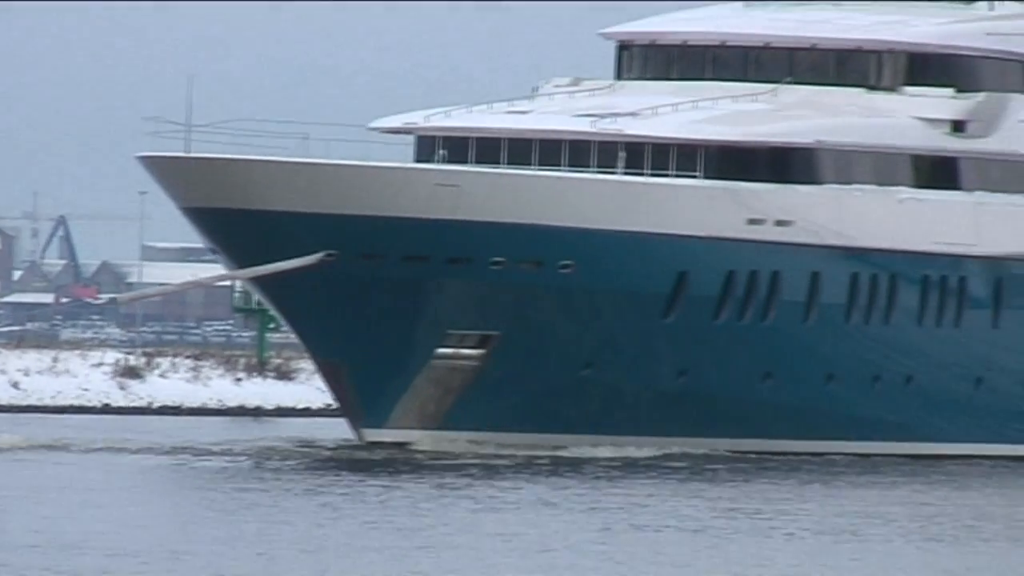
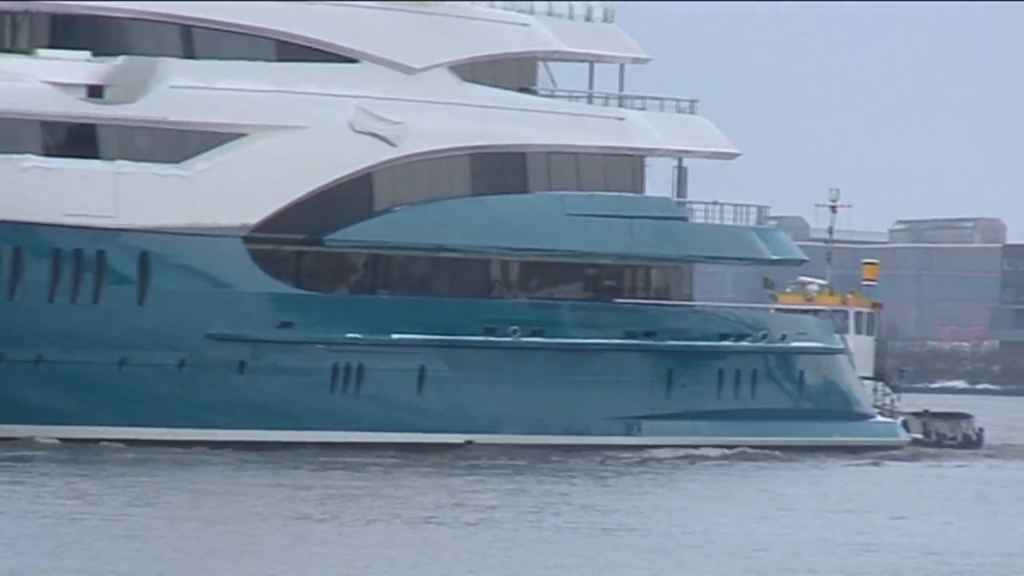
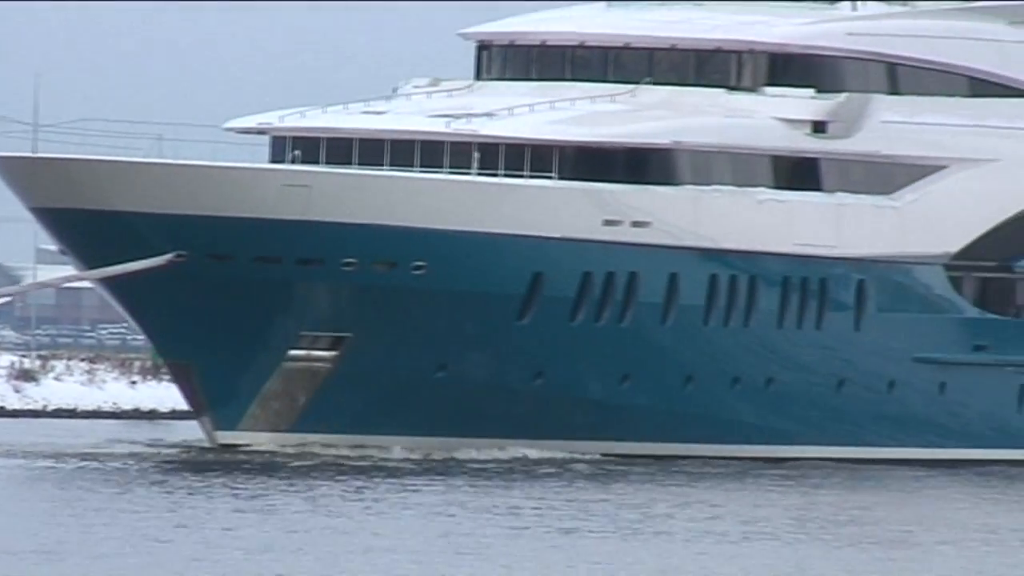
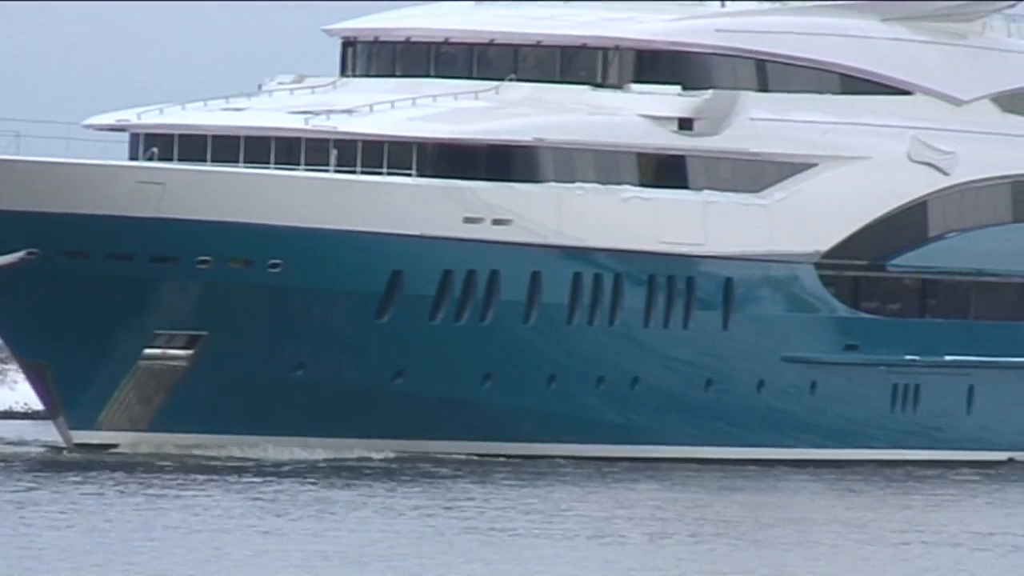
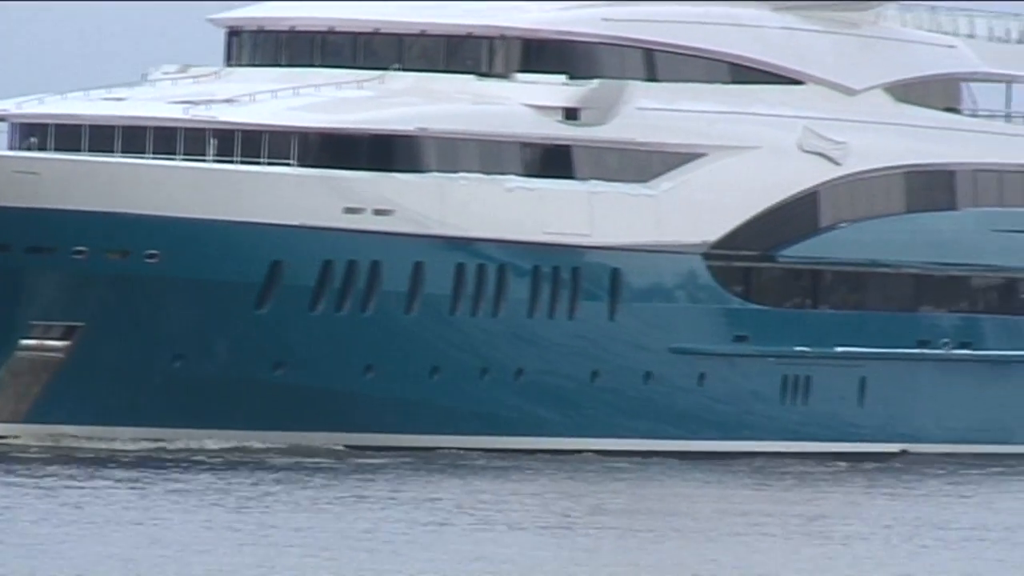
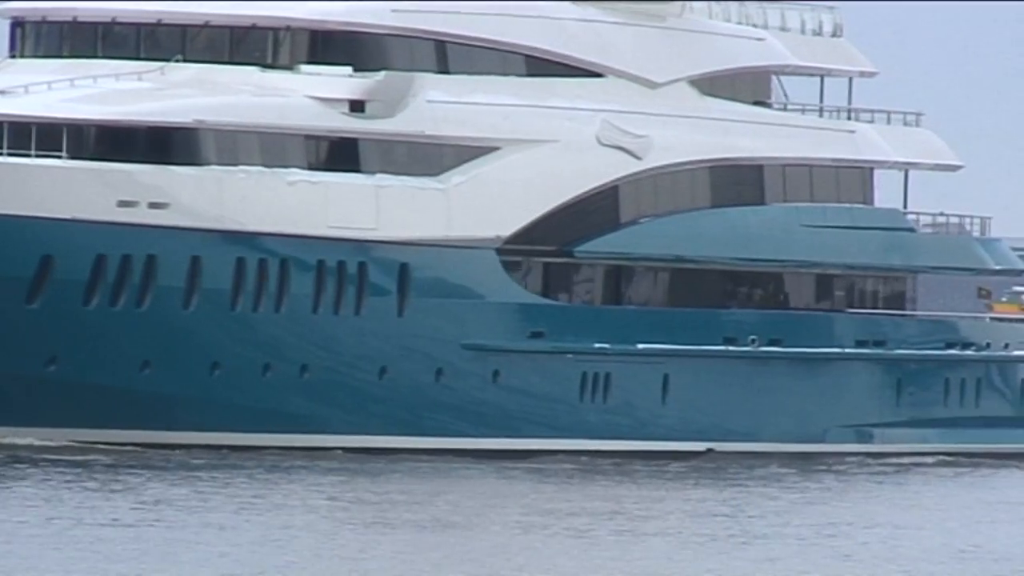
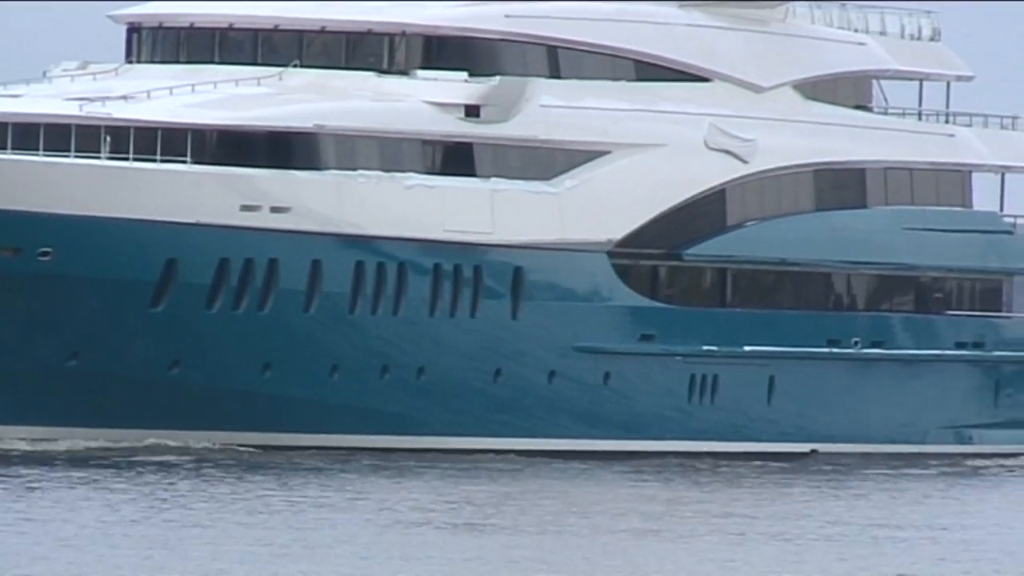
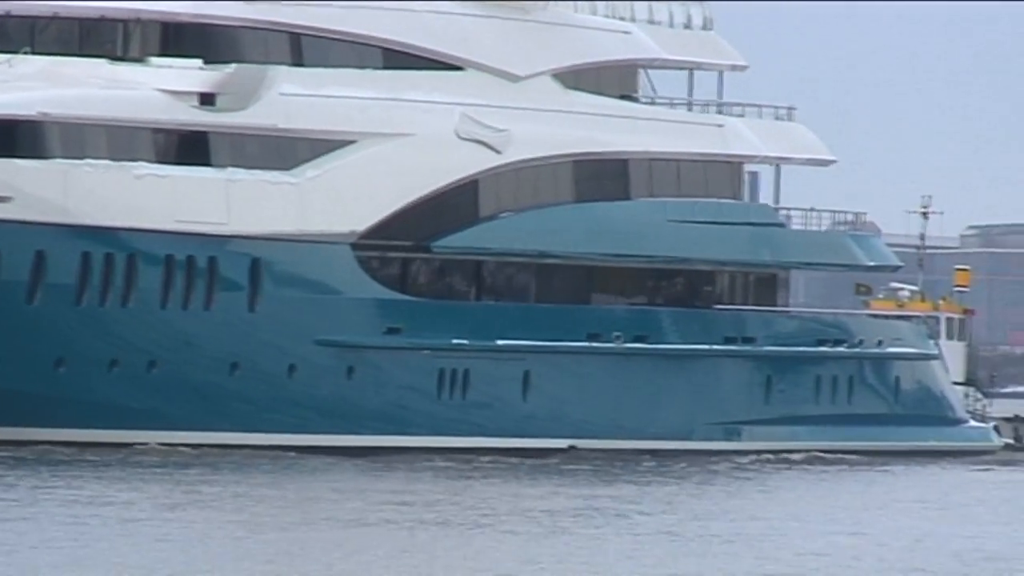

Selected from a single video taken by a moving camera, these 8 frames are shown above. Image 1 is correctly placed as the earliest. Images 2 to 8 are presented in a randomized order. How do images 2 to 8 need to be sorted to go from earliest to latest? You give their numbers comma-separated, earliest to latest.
3, 4, 5, 7, 6, 8, 2
